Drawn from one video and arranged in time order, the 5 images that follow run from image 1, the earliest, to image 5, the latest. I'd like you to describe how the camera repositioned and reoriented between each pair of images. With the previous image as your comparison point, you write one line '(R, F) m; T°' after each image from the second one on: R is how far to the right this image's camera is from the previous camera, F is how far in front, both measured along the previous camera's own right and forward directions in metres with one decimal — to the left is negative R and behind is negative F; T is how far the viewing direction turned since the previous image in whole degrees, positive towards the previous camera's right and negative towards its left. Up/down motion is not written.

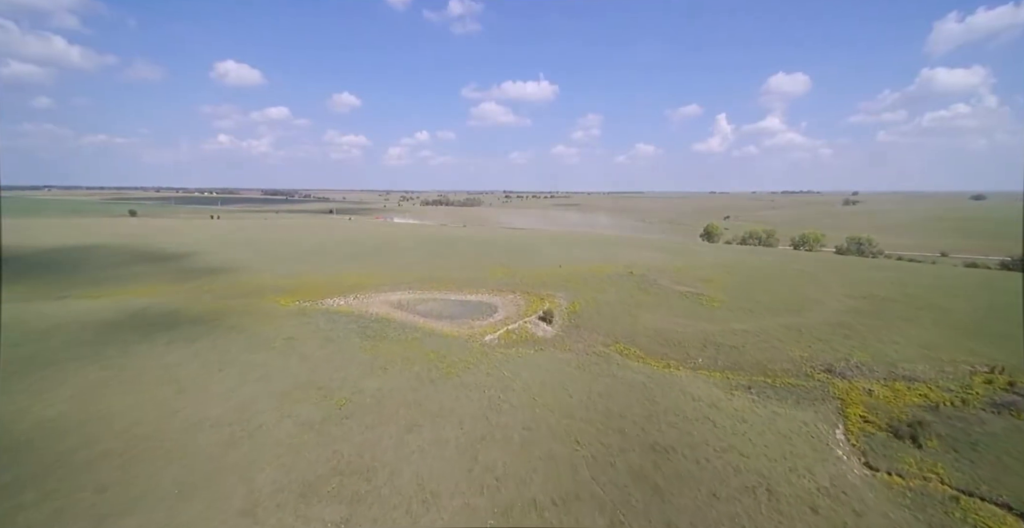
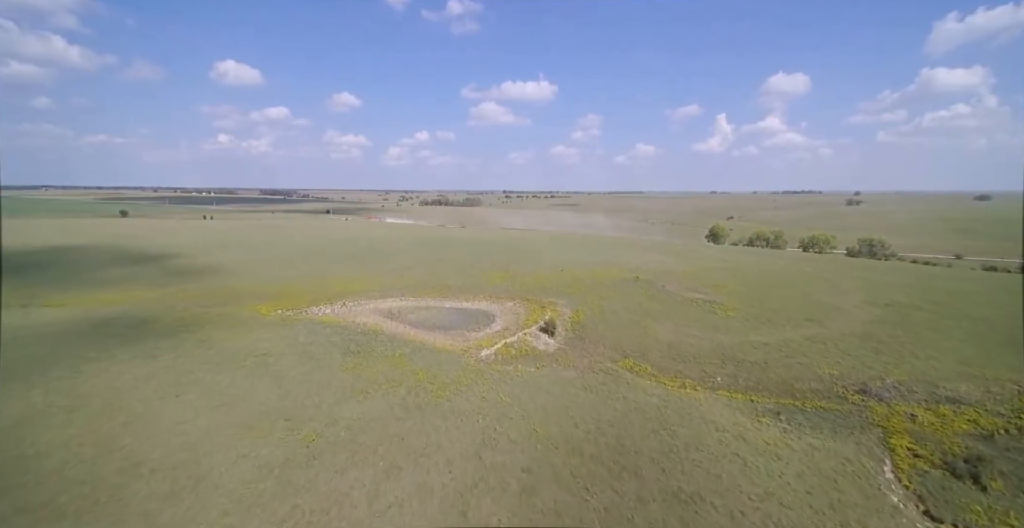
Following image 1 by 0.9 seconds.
(0.0, +1.5) m; 0°
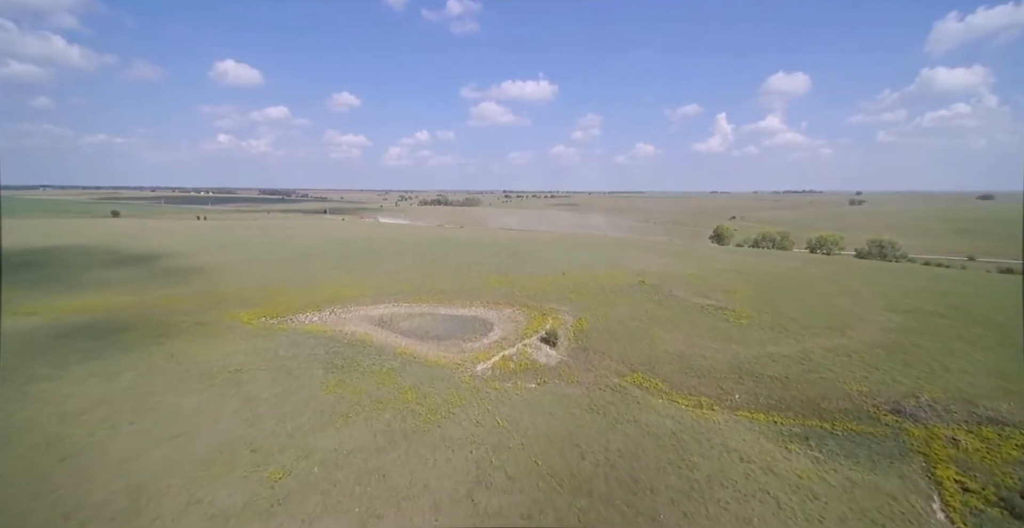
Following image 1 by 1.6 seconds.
(0.0, +1.2) m; 0°
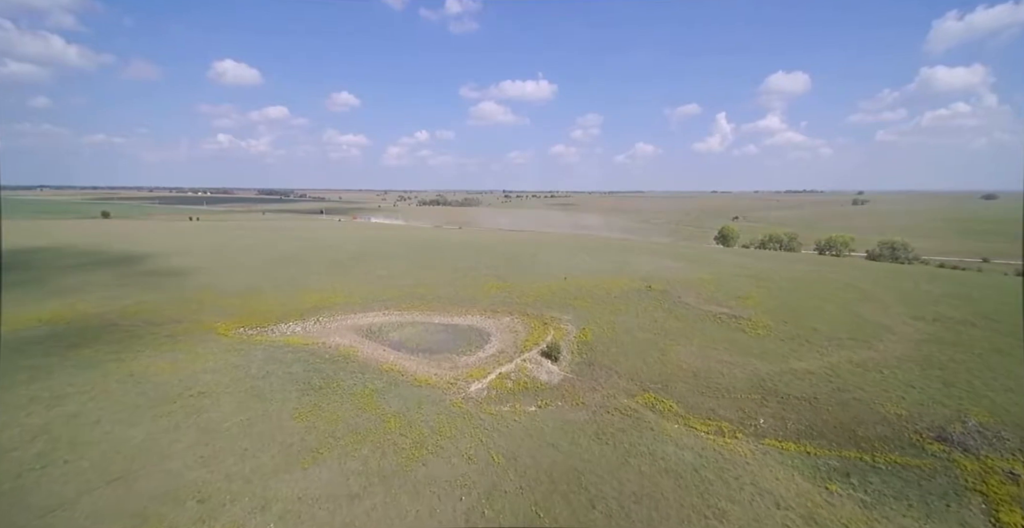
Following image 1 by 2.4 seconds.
(+0.1, +1.4) m; 0°
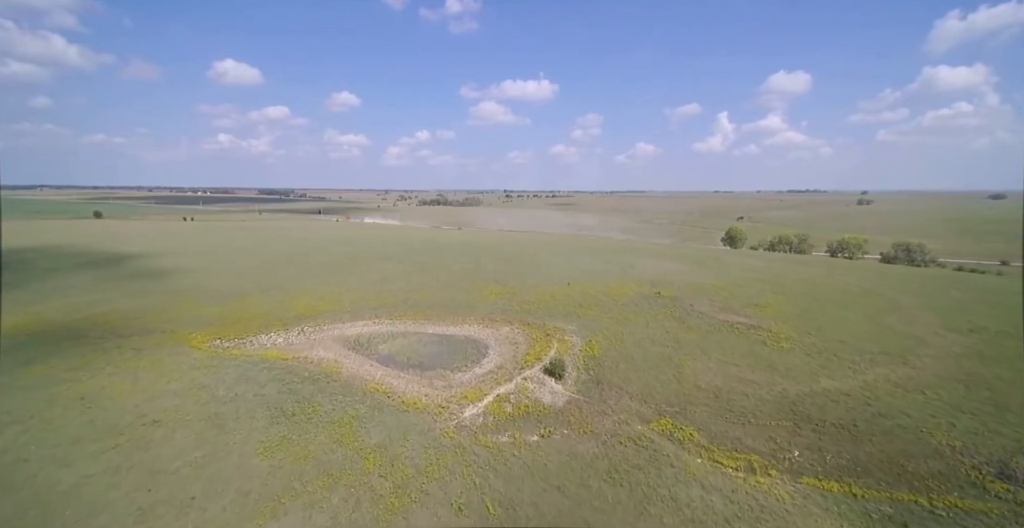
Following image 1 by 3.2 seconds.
(0.0, +1.4) m; 0°
